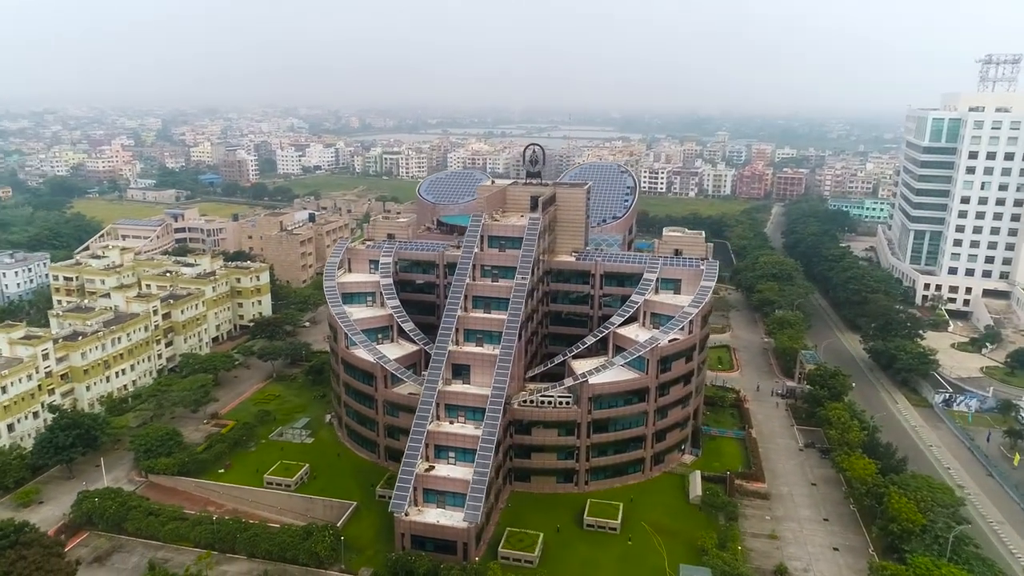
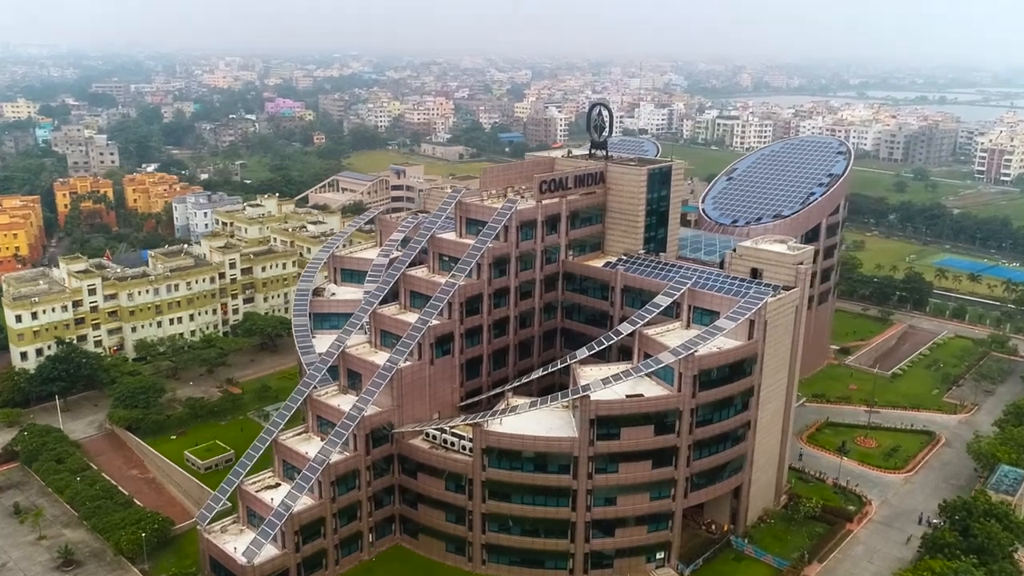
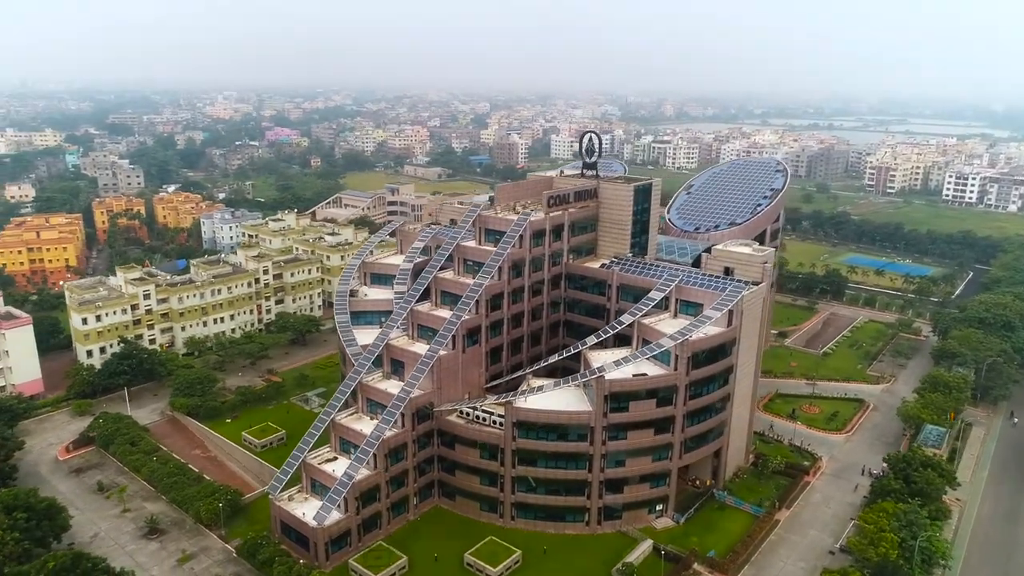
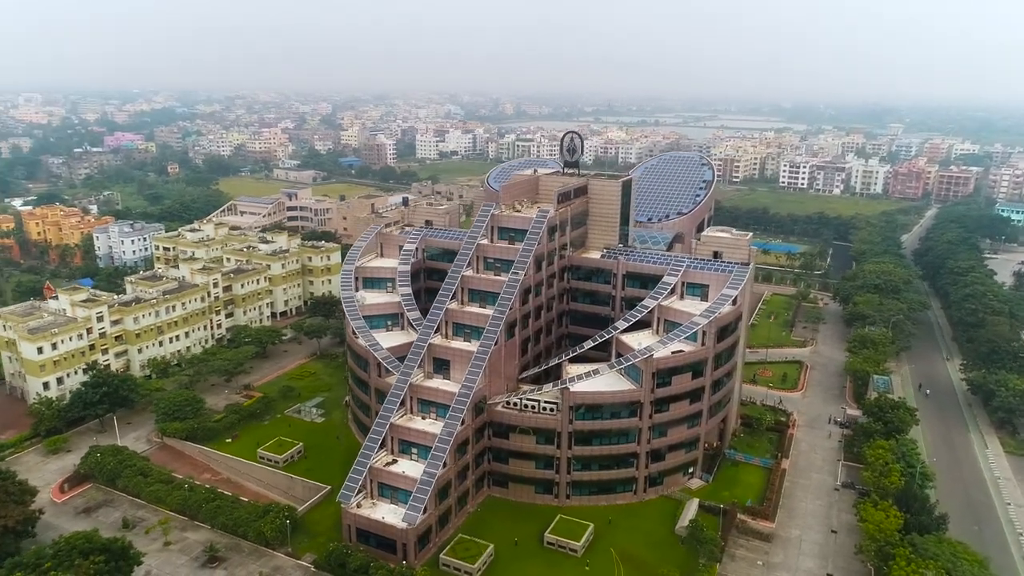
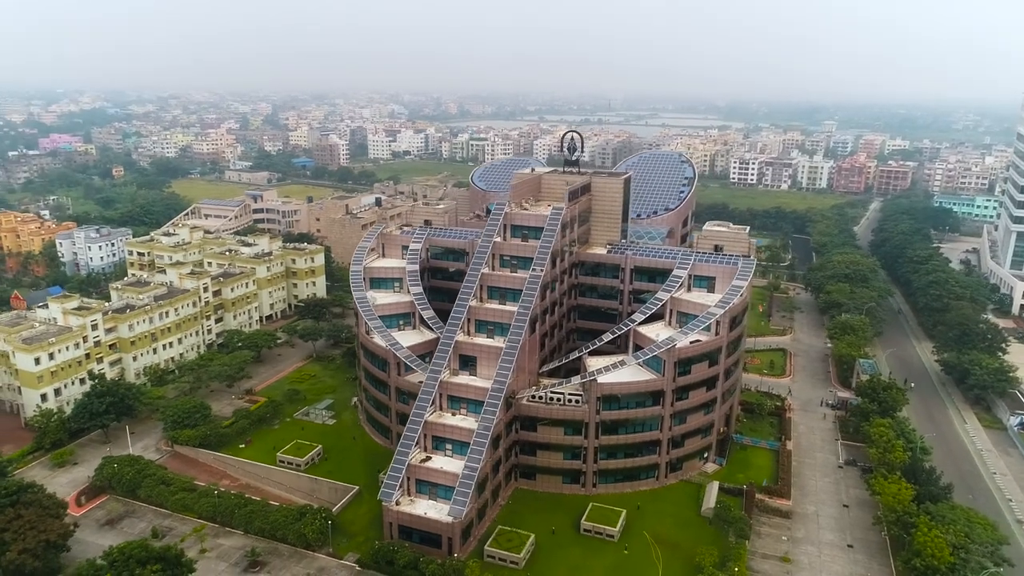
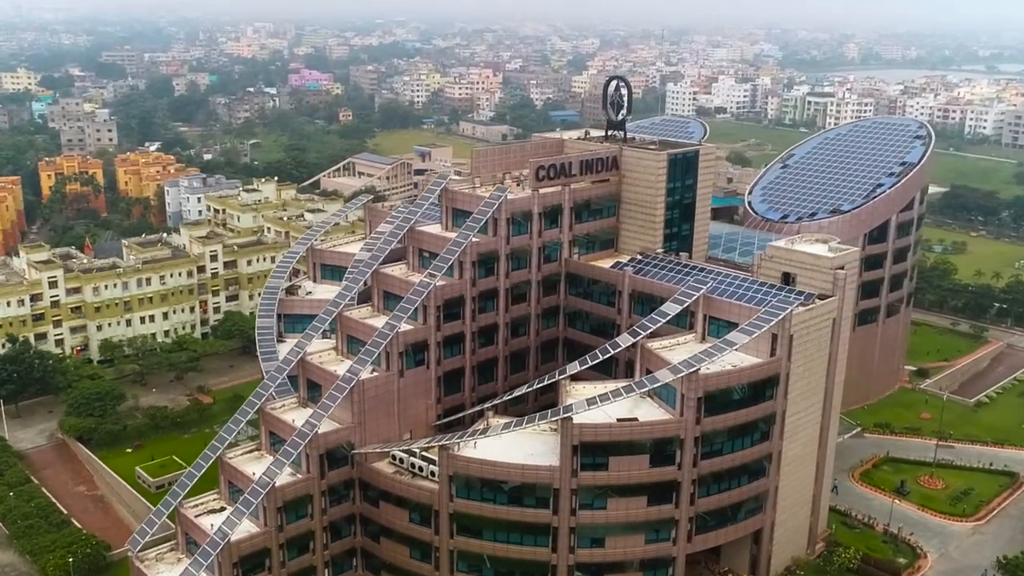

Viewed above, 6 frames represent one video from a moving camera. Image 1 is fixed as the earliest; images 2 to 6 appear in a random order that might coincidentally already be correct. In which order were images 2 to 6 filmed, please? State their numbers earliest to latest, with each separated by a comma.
5, 4, 3, 2, 6
